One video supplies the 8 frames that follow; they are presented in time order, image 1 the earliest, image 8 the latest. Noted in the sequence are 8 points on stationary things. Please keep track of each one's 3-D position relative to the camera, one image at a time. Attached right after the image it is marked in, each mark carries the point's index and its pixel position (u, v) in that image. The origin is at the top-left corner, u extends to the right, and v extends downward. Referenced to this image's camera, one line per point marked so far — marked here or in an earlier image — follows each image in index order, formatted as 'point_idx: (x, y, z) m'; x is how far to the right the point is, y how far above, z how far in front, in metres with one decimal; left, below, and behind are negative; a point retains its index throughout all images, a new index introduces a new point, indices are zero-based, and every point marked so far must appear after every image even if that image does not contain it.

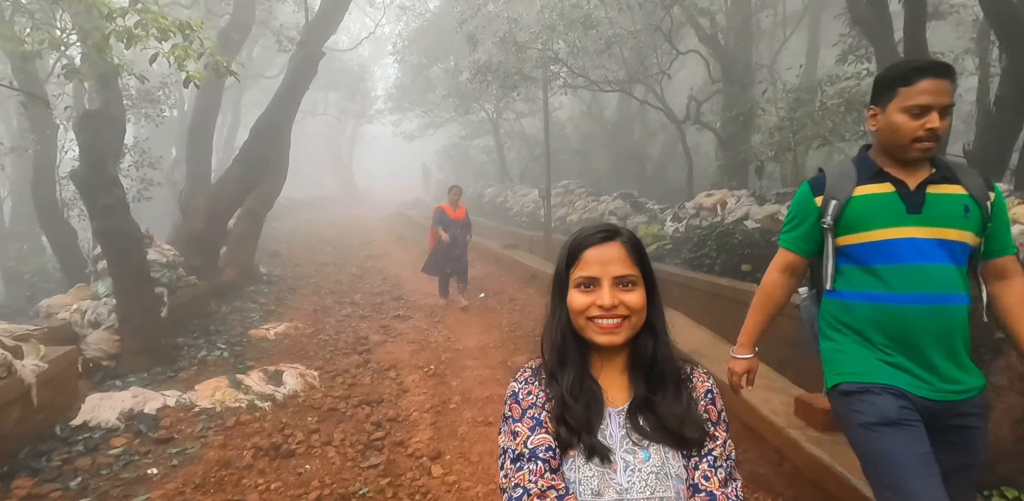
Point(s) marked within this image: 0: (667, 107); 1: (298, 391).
0: (+3.1, +2.8, +11.0) m
1: (-1.9, -1.2, +4.8) m
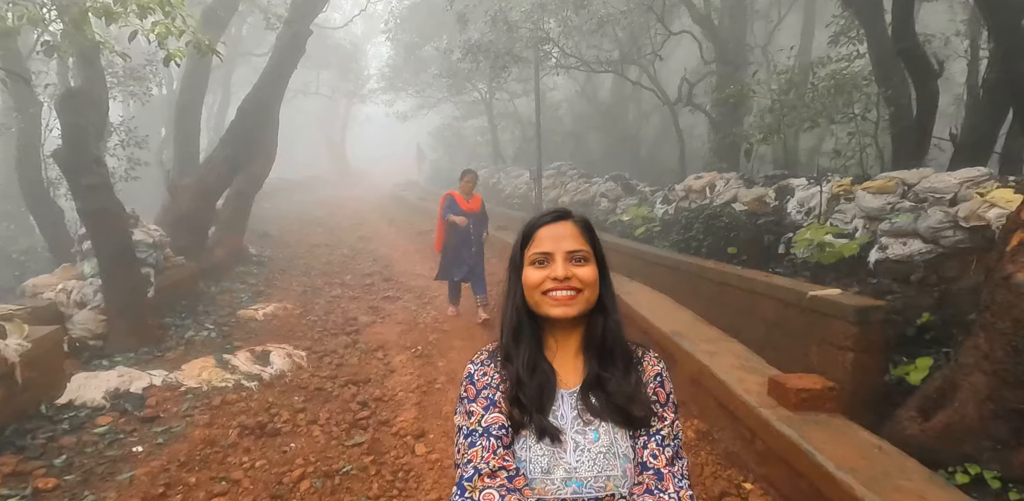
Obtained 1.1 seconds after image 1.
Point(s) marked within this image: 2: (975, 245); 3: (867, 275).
0: (+2.9, +3.2, +10.9) m
1: (-2.0, -1.1, +4.9) m
2: (+3.5, 0.0, +4.2) m
3: (+3.0, -0.2, +4.7) m
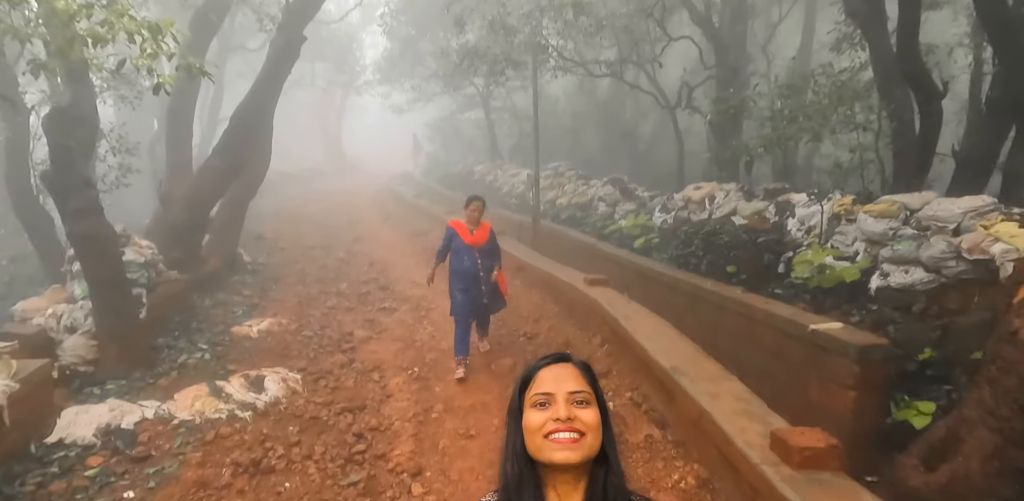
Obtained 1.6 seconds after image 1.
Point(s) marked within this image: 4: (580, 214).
0: (+2.8, +3.1, +10.8) m
1: (-2.0, -1.3, +4.8) m
2: (+3.5, -0.2, +4.2) m
3: (+3.0, -0.4, +4.7) m
4: (+1.3, +0.7, +10.5) m
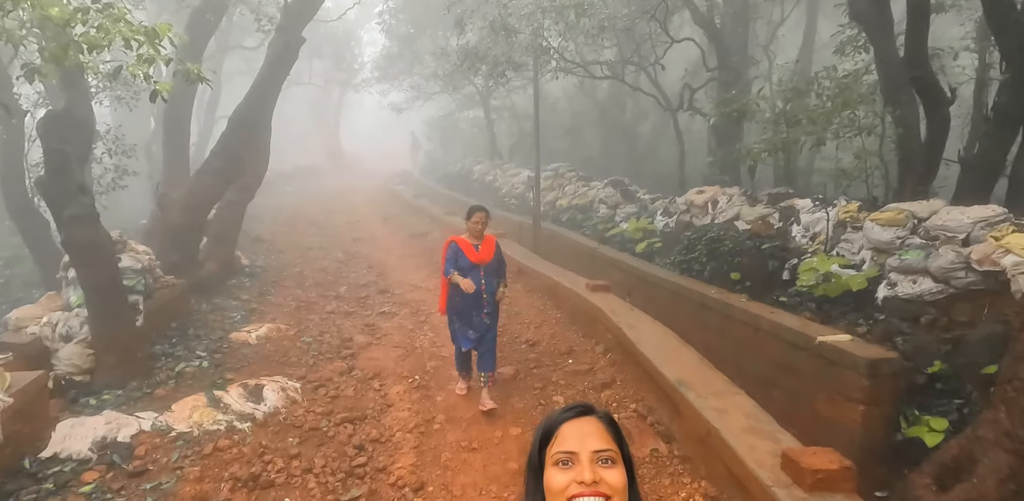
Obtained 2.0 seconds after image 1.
0: (+2.9, +3.0, +10.7) m
1: (-2.0, -1.3, +4.7) m
2: (+3.5, -0.3, +4.1) m
3: (+3.0, -0.5, +4.6) m
4: (+1.3, +0.6, +10.5) m
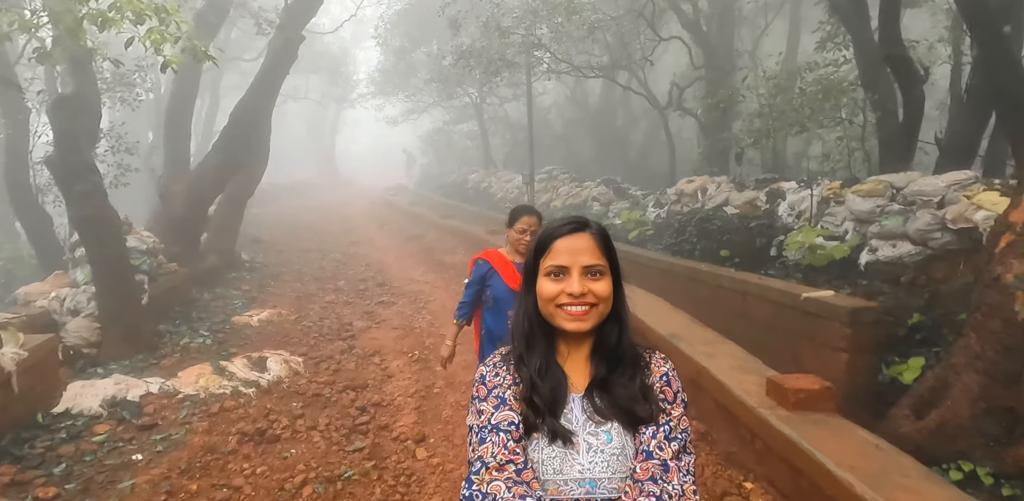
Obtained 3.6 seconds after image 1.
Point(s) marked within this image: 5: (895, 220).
0: (+2.7, +3.1, +11.1) m
1: (-2.0, -1.1, +4.9) m
2: (+3.5, 0.0, +4.3) m
3: (+3.0, -0.2, +4.8) m
4: (+1.2, +0.7, +10.7) m
5: (+3.3, +0.3, +4.8) m
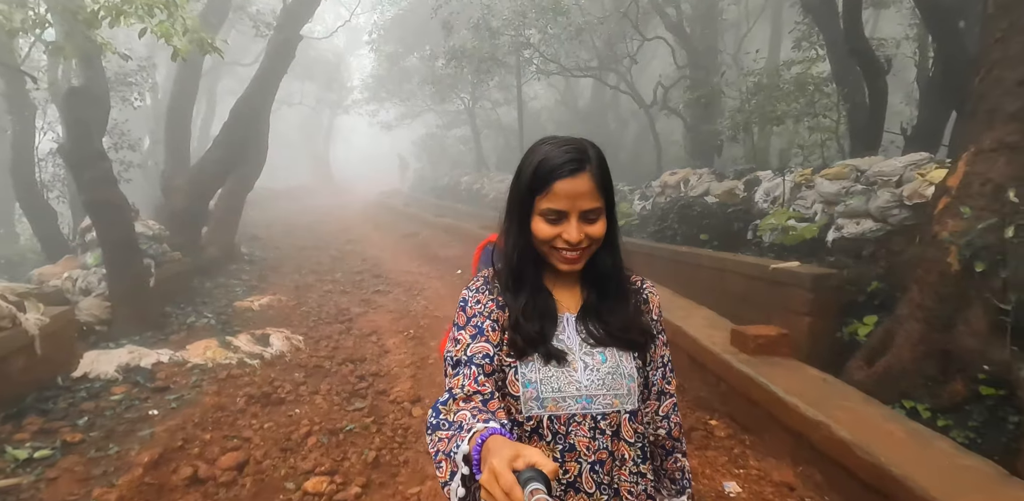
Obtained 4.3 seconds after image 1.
0: (+2.5, +3.2, +11.4) m
1: (-2.1, -0.9, +5.1) m
2: (+3.4, +0.2, +4.6) m
3: (+2.9, 0.0, +5.1) m
4: (+1.0, +0.8, +11.0) m
5: (+3.2, +0.5, +5.2) m
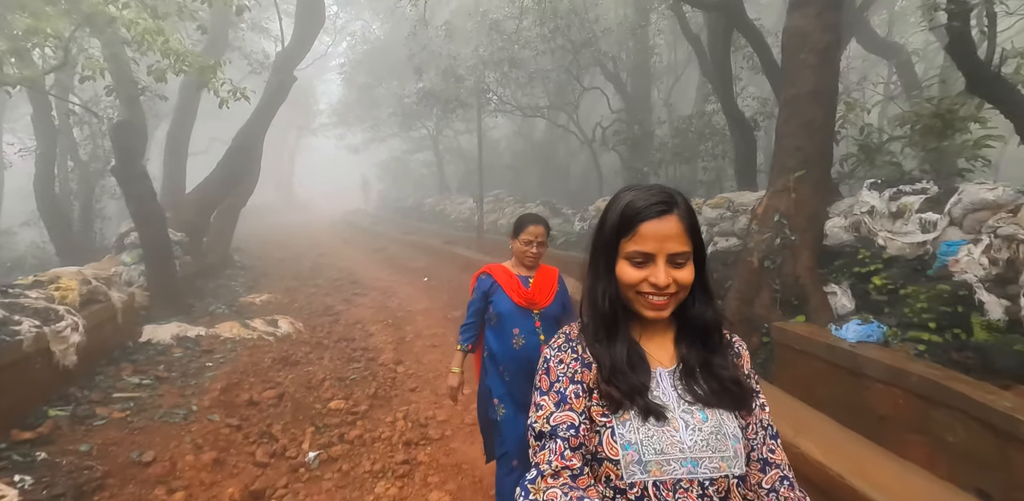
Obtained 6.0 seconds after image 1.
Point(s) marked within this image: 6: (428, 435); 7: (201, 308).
0: (+1.6, +2.8, +13.3) m
1: (-2.6, -1.0, +6.5) m
2: (+2.9, +0.1, +6.5) m
3: (+2.4, -0.1, +6.9) m
4: (+0.1, +0.5, +12.7) m
5: (+2.7, +0.3, +7.0) m
6: (-0.6, -1.3, +4.0) m
7: (-3.9, -0.7, +7.0) m
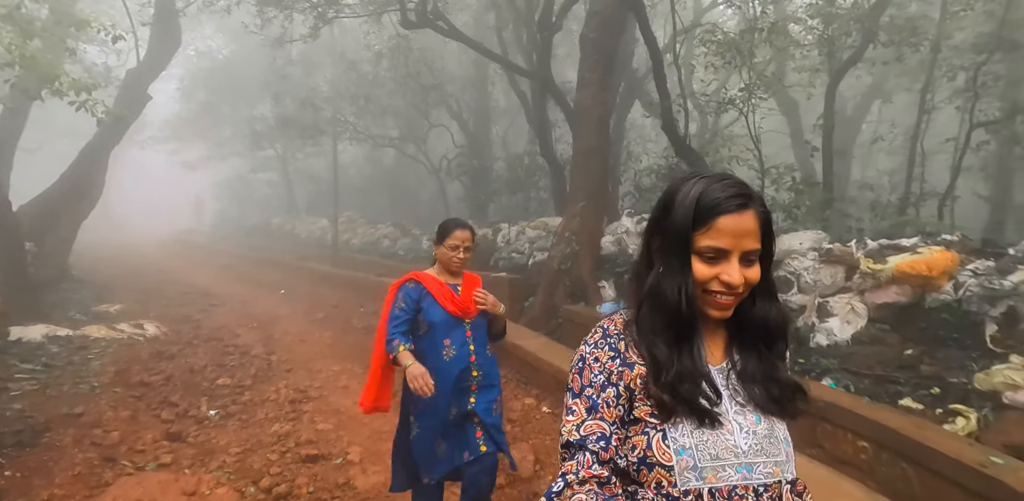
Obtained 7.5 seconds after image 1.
0: (-2.2, +2.4, +14.9) m
1: (-4.5, -1.1, +7.1) m
2: (+0.8, 0.0, +8.6) m
3: (+0.2, -0.3, +8.8) m
4: (-3.5, +0.1, +13.8) m
5: (+0.5, +0.1, +9.0) m
6: (-1.9, -1.3, +5.2) m
7: (-5.9, -0.9, +7.2) m
